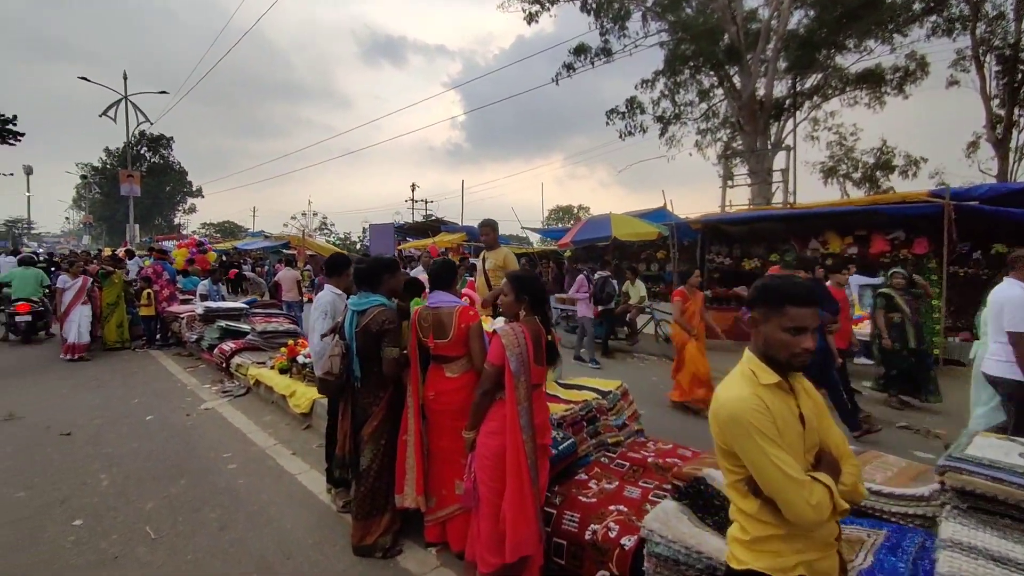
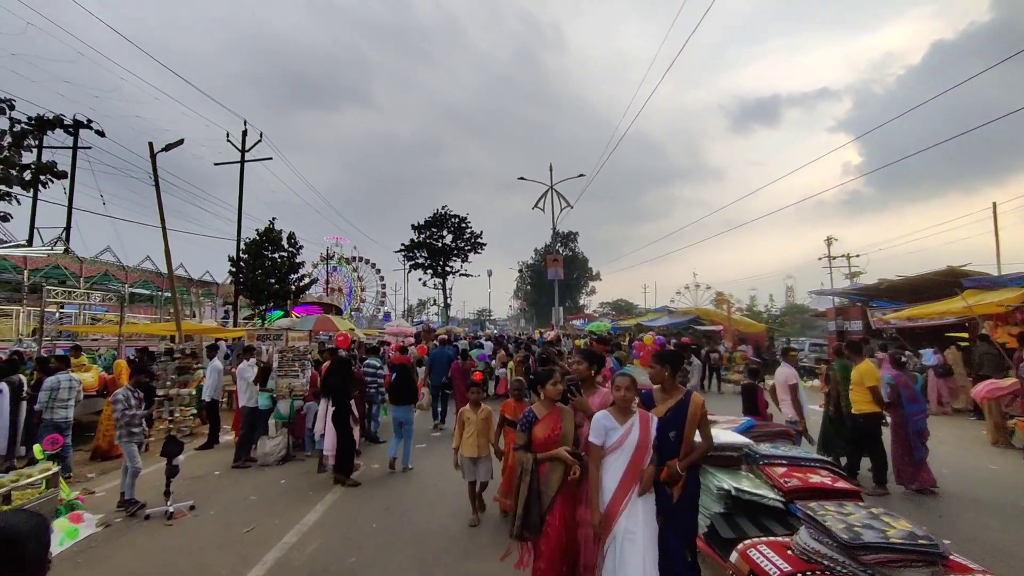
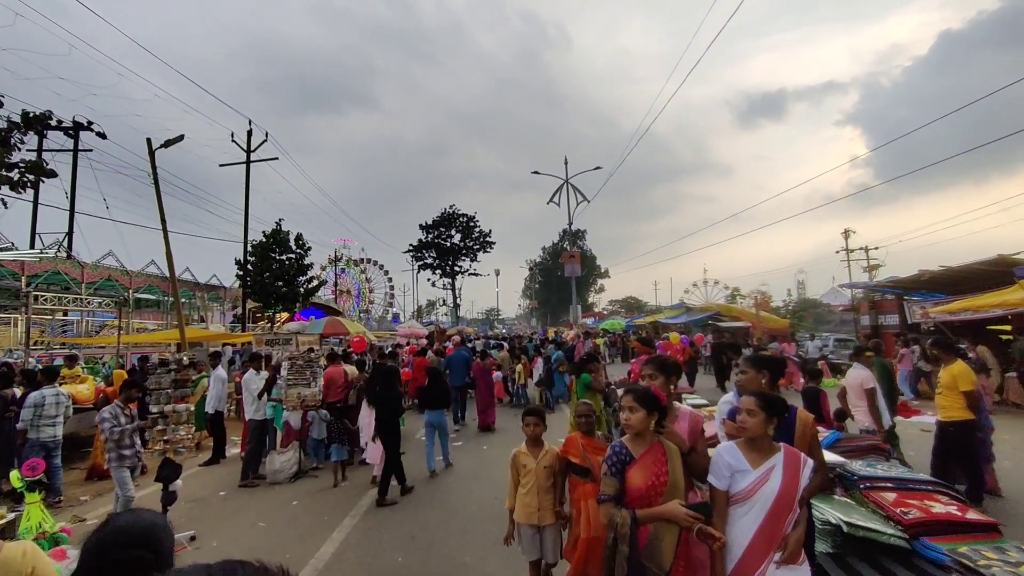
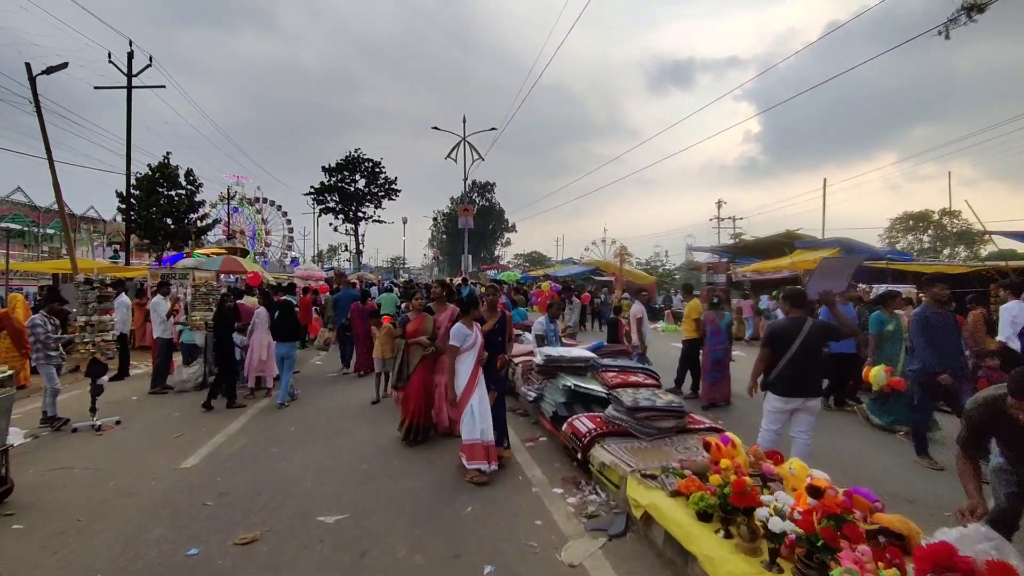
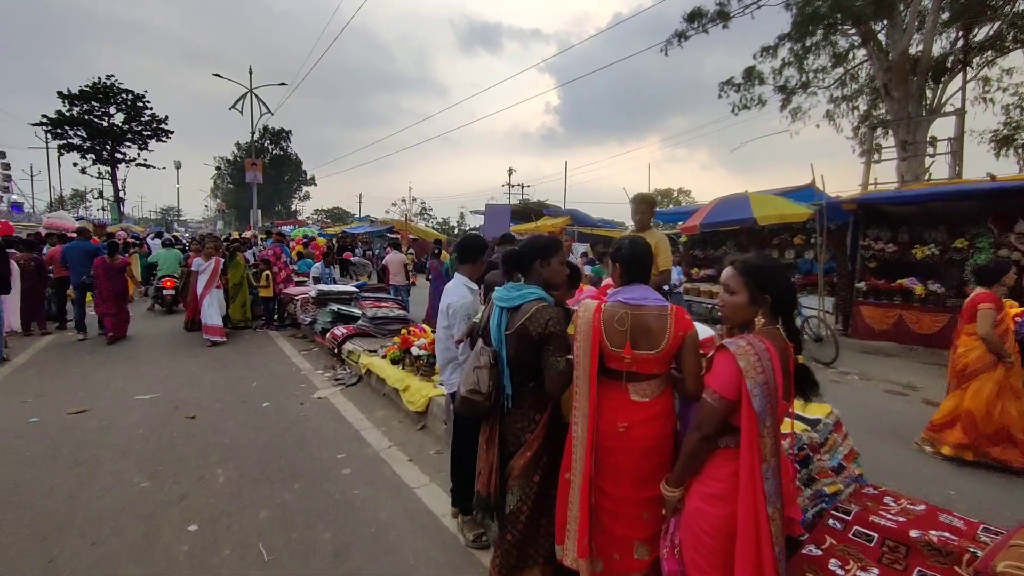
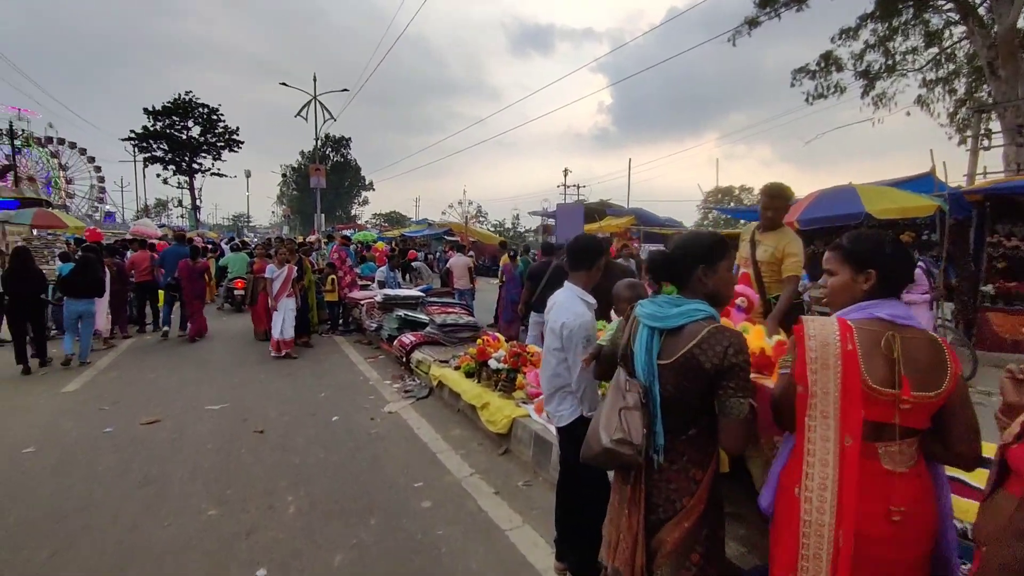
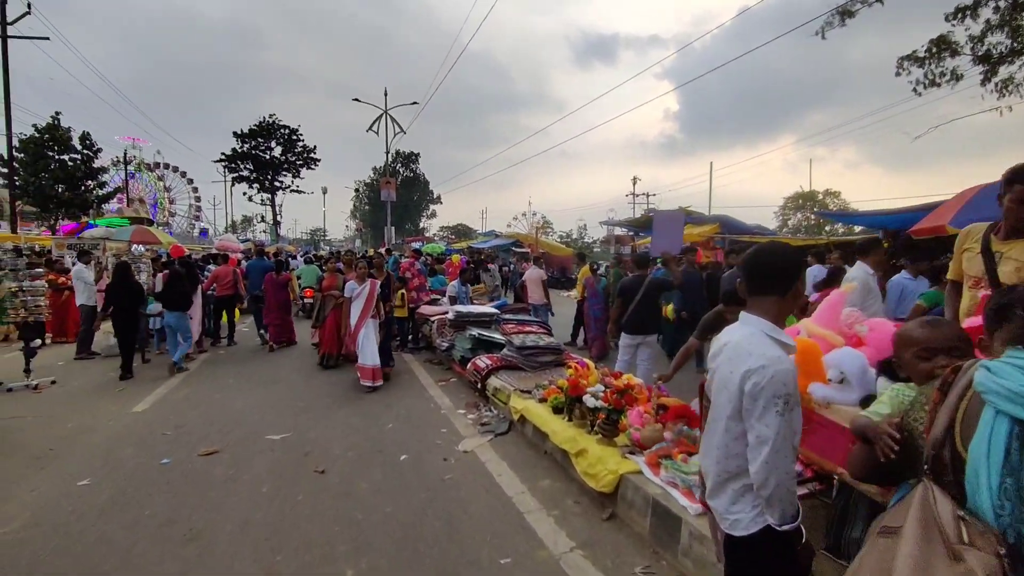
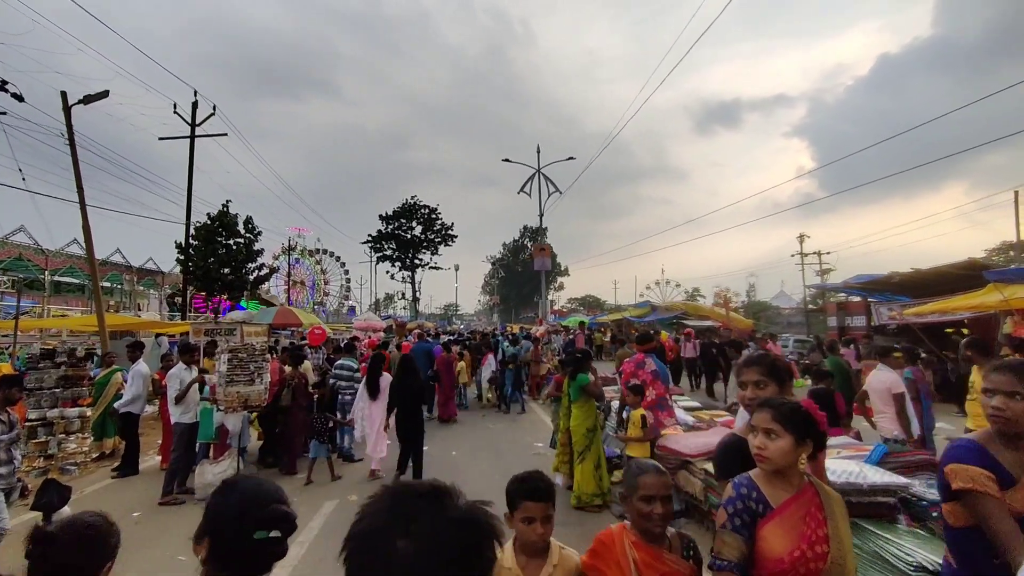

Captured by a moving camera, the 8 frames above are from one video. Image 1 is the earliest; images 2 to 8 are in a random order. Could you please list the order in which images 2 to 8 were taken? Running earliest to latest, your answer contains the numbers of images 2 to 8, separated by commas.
5, 6, 7, 4, 2, 3, 8
